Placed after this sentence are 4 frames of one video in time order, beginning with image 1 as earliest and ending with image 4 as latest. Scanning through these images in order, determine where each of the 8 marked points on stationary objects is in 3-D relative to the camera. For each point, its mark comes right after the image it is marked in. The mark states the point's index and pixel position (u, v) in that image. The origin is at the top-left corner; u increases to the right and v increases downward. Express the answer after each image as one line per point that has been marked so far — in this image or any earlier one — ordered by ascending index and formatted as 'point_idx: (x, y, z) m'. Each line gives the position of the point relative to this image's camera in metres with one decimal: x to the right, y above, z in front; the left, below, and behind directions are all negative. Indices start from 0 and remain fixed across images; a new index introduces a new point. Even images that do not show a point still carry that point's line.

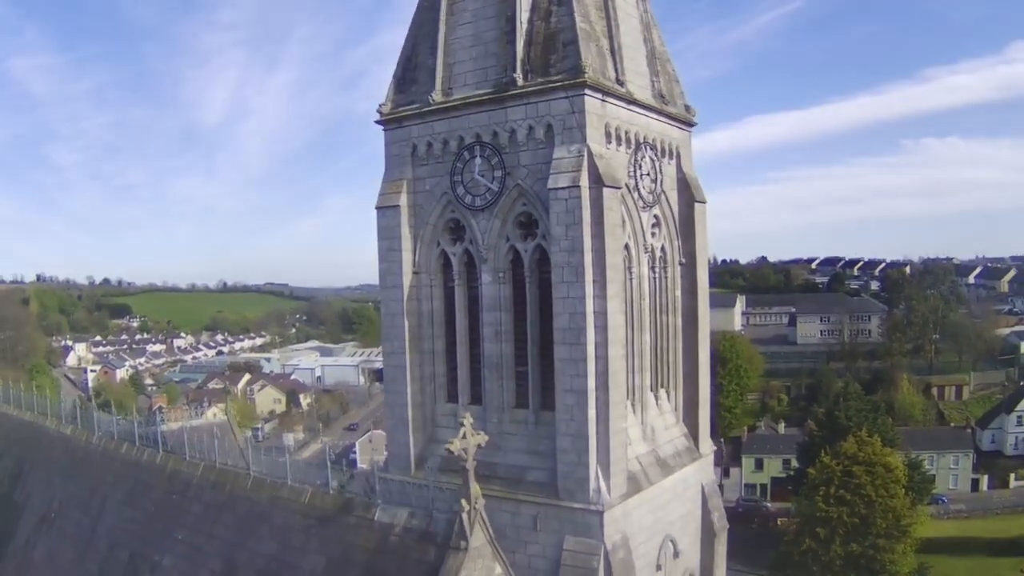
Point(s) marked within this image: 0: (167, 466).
0: (-4.2, -2.2, +8.7) m
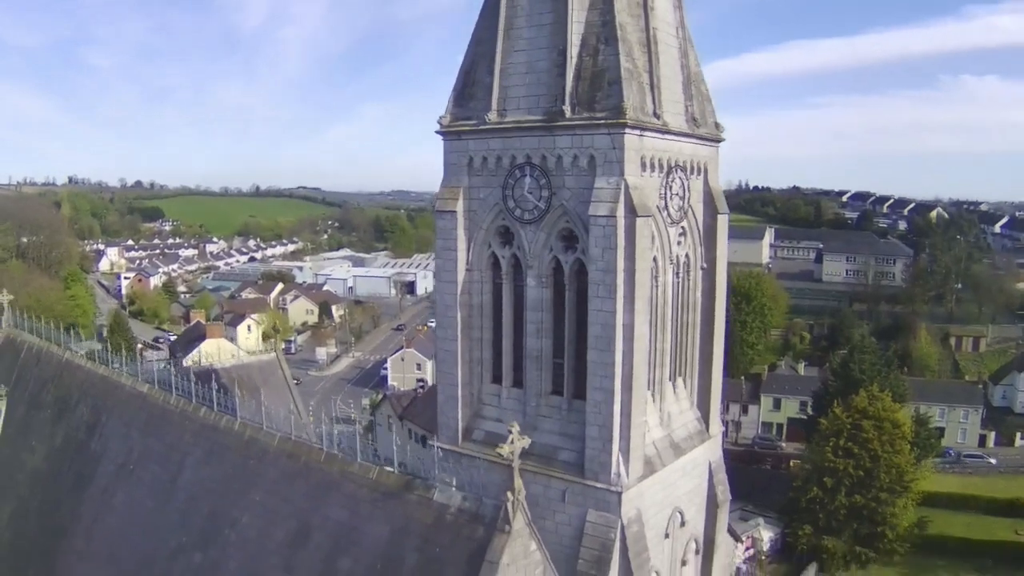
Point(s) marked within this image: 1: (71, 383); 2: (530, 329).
0: (-3.7, -2.0, +10.1) m
1: (-8.5, -1.8, +13.9) m
2: (+0.2, -0.5, +9.4) m
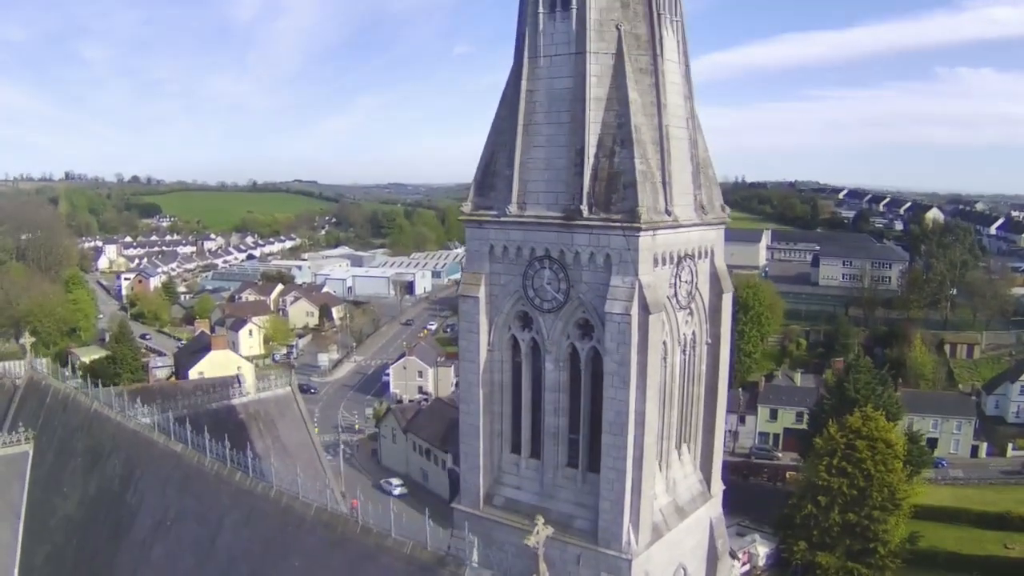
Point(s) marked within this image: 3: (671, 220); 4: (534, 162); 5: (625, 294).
0: (-3.5, -3.1, +10.8) m
1: (-8.2, -2.9, +14.5) m
2: (+0.5, -1.6, +10.1) m
3: (+2.1, +0.9, +9.4) m
4: (+0.3, +1.7, +9.8) m
5: (+1.4, -0.1, +8.9) m
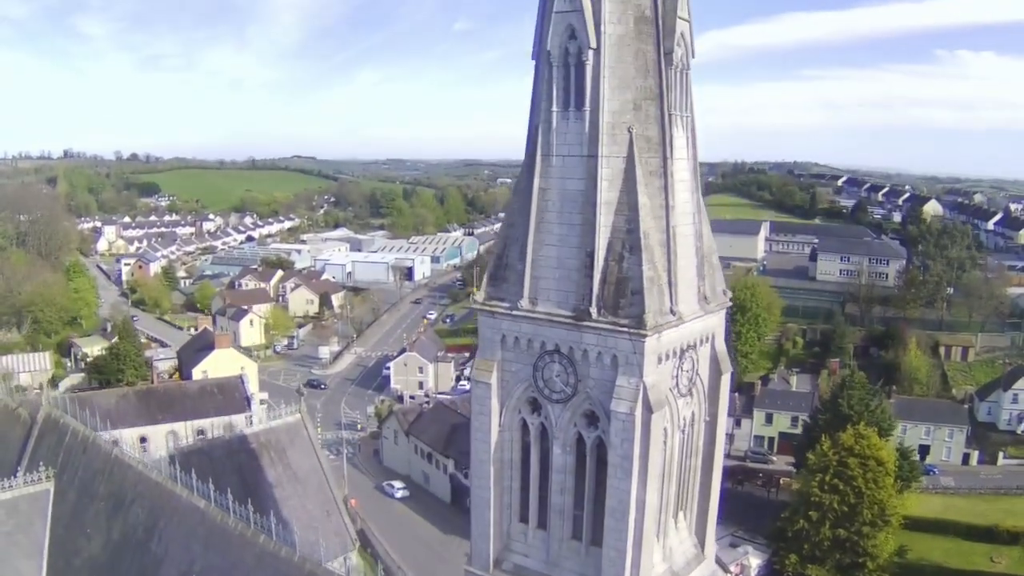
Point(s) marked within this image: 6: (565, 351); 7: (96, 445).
0: (-3.3, -4.3, +11.5) m
1: (-8.1, -4.0, +15.3) m
2: (+0.6, -2.9, +10.8) m
3: (+2.2, -0.4, +10.1) m
4: (+0.5, +0.4, +10.4) m
5: (+1.6, -1.4, +9.6) m
6: (+0.7, -0.9, +10.2) m
7: (-9.5, -3.6, +16.6) m
